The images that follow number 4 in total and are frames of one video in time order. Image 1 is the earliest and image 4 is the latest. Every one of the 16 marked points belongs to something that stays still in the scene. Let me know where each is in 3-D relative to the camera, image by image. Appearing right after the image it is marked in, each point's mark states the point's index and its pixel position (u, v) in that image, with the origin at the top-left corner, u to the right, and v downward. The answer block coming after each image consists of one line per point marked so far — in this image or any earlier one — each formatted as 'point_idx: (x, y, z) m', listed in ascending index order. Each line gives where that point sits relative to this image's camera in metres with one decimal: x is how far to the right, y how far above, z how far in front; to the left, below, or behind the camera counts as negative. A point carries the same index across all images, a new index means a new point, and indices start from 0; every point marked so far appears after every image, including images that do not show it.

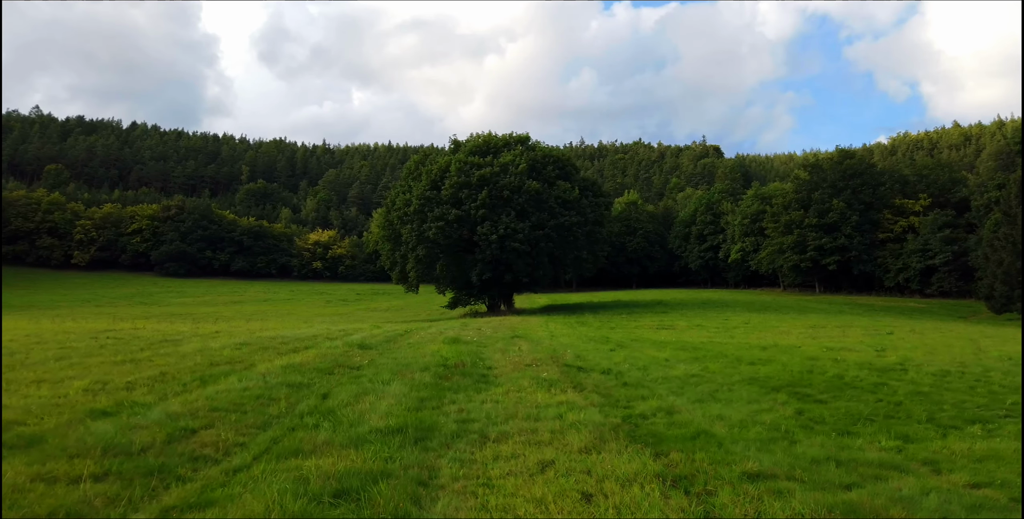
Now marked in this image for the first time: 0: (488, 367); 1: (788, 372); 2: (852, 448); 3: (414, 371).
0: (-0.4, -1.9, +9.6) m
1: (+4.9, -2.0, +9.9) m
2: (+3.1, -1.7, +5.0) m
3: (-1.6, -1.8, +9.0) m
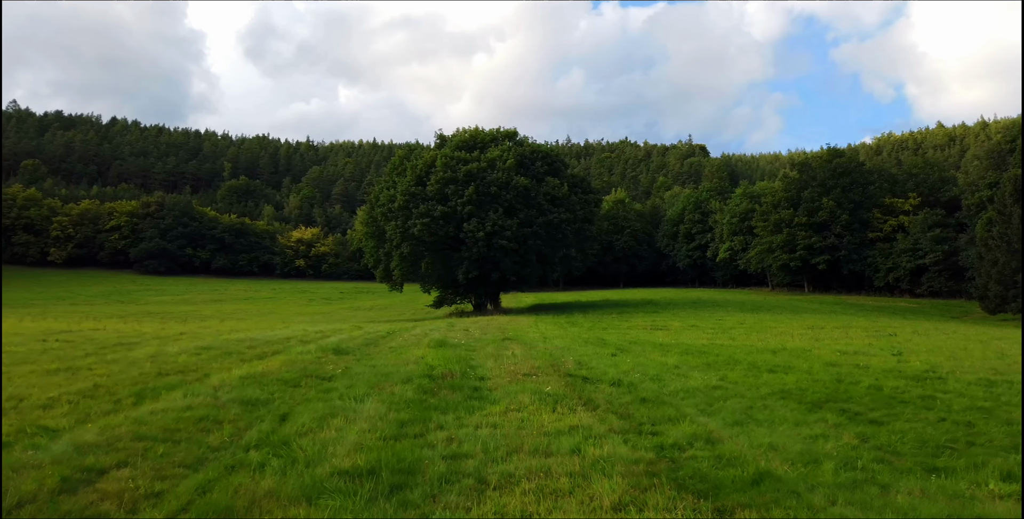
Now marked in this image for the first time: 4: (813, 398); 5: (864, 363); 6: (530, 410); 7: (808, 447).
0: (-0.5, -1.8, +8.4) m
1: (+4.8, -1.9, +8.8) m
2: (+3.1, -1.6, +3.9) m
3: (-1.7, -1.7, +7.7) m
4: (+4.0, -1.8, +7.4) m
5: (+7.6, -2.2, +12.1) m
6: (+0.2, -1.7, +6.2) m
7: (+2.6, -1.7, +5.0) m
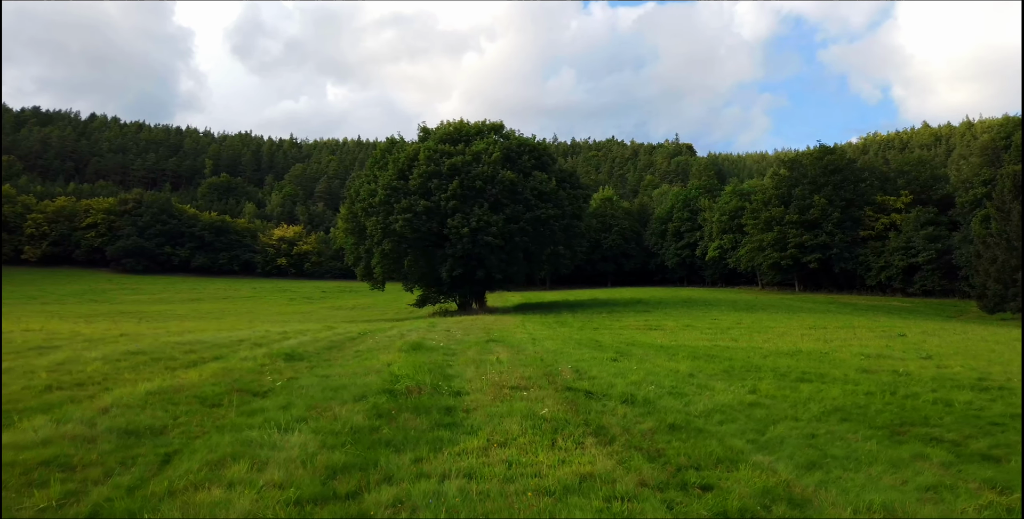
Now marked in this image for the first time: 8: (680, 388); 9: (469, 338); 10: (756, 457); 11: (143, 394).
0: (-0.7, -1.6, +6.6) m
1: (+4.6, -1.8, +7.1) m
2: (+3.0, -1.5, +2.2) m
3: (-1.8, -1.5, +5.9) m
4: (+3.8, -1.7, +5.8) m
5: (+7.3, -2.0, +10.5) m
6: (+0.1, -1.5, +4.4) m
7: (+2.5, -1.5, +3.3) m
8: (+2.2, -1.7, +7.4) m
9: (-1.2, -2.2, +15.5) m
10: (+1.9, -1.5, +4.2) m
11: (-4.2, -1.5, +6.3) m
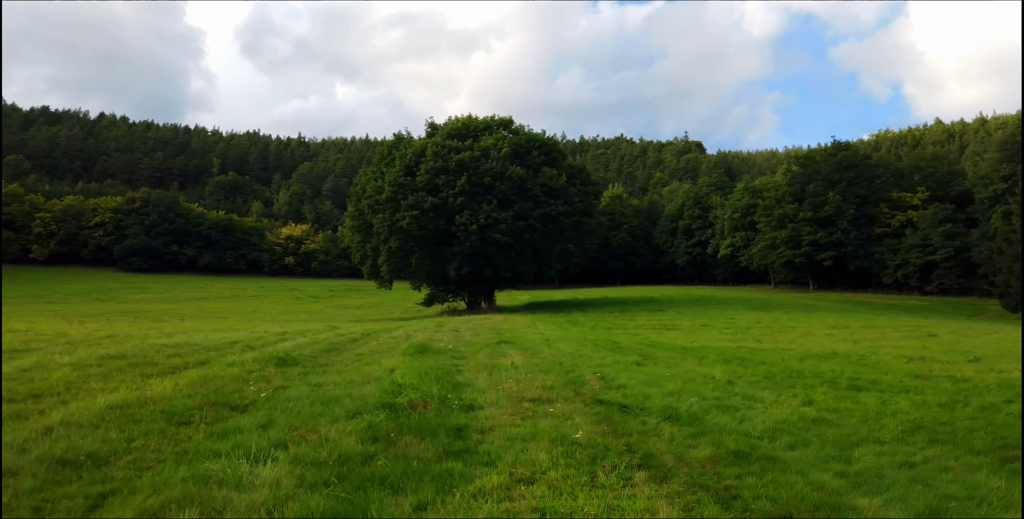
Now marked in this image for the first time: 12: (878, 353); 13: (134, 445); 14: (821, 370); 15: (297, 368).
0: (-0.5, -1.5, +5.6) m
1: (+4.8, -1.7, +6.1) m
2: (+3.2, -1.4, +1.2) m
3: (-1.6, -1.4, +5.0) m
4: (+4.0, -1.6, +4.8) m
5: (+7.5, -1.9, +9.5) m
6: (+0.3, -1.4, +3.5) m
7: (+2.7, -1.4, +2.3) m
8: (+2.4, -1.6, +6.4) m
9: (-0.9, -2.1, +14.5) m
10: (+2.0, -1.4, +3.3) m
11: (-4.0, -1.4, +5.4) m
12: (+9.1, -2.3, +13.7) m
13: (-3.0, -1.5, +4.5) m
14: (+5.4, -1.9, +9.7) m
15: (-3.4, -1.7, +8.7) m
